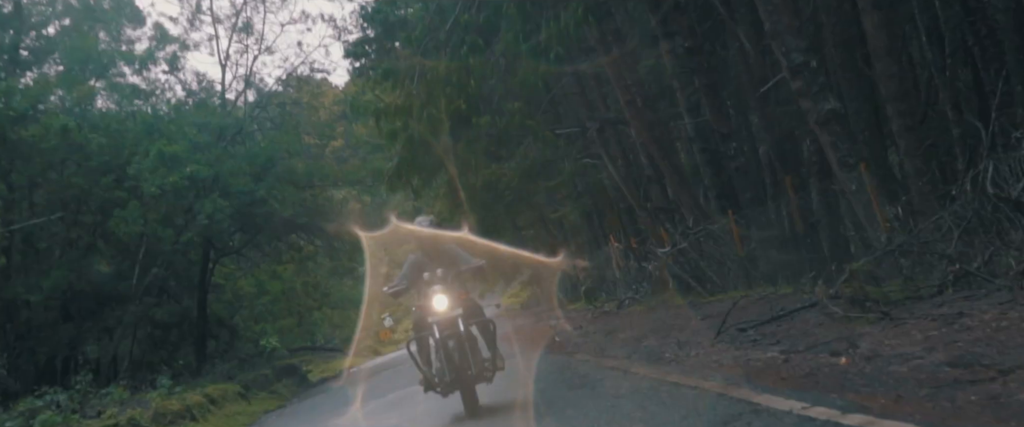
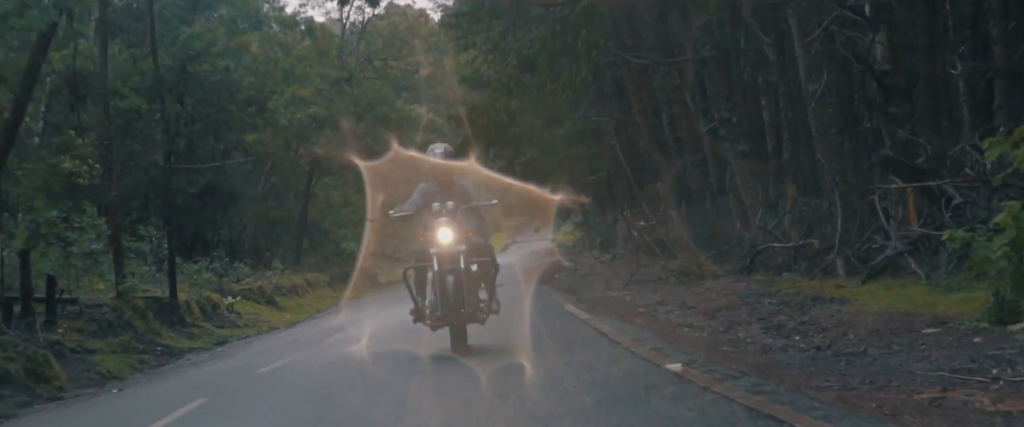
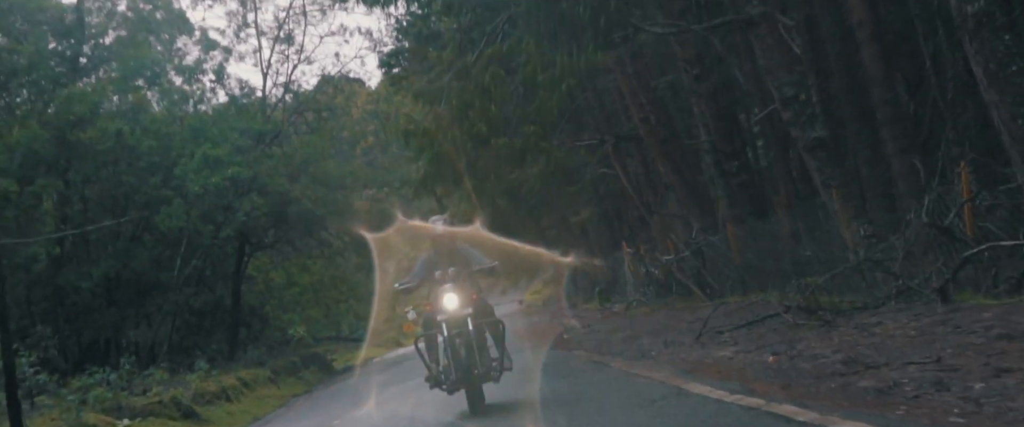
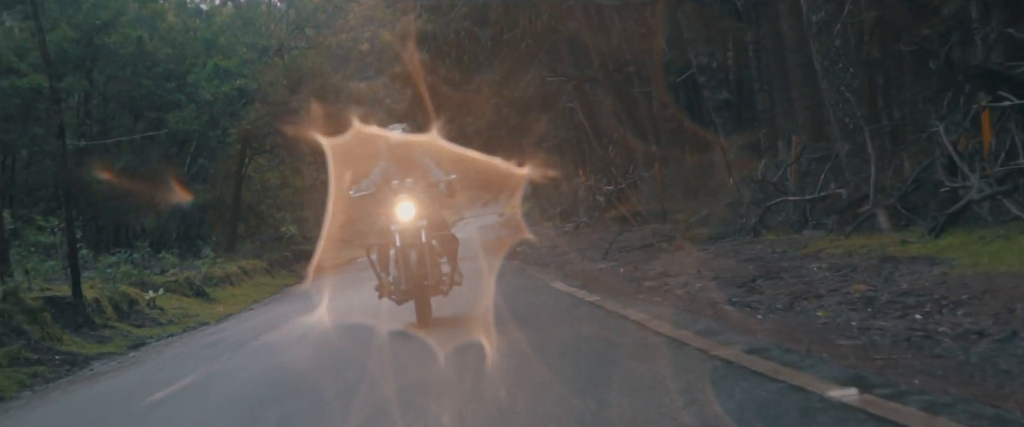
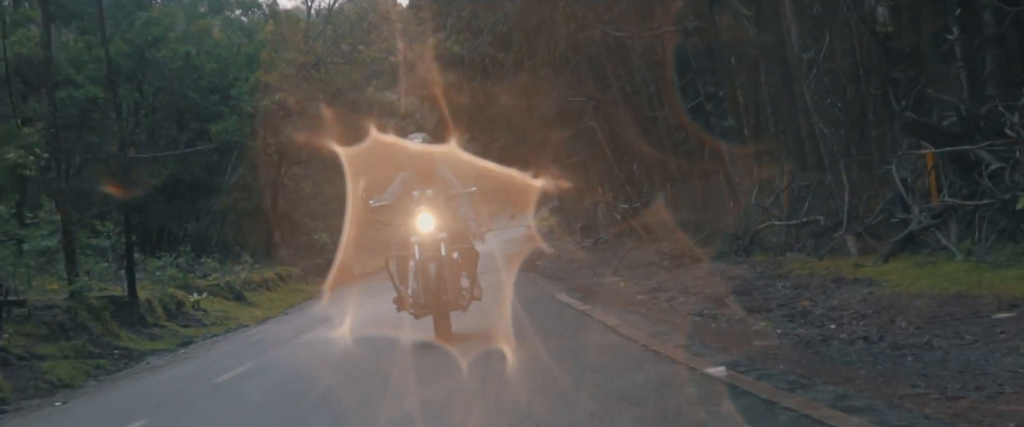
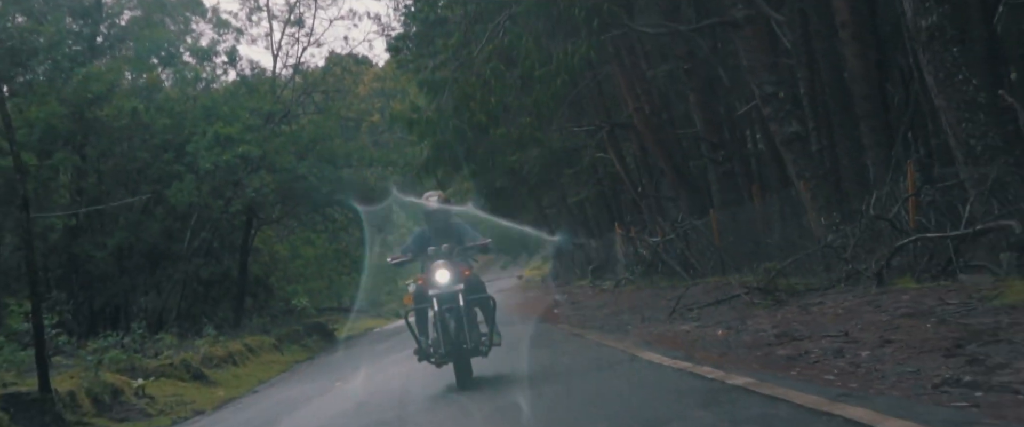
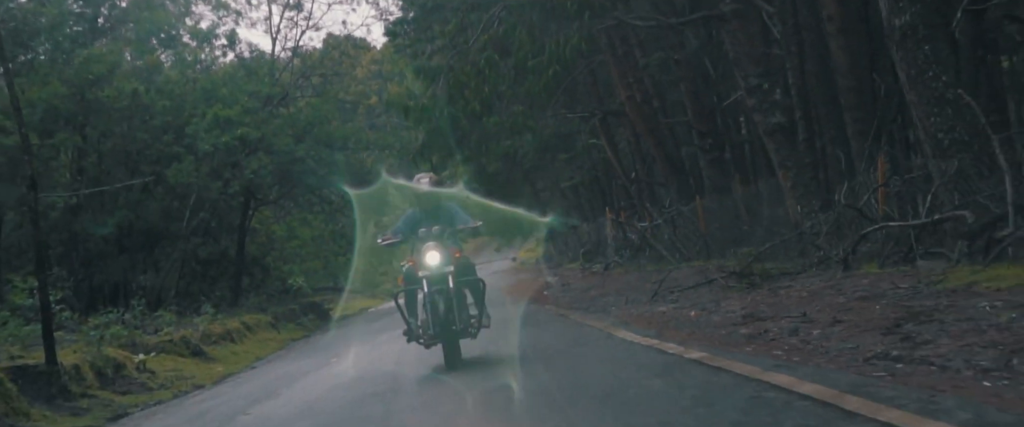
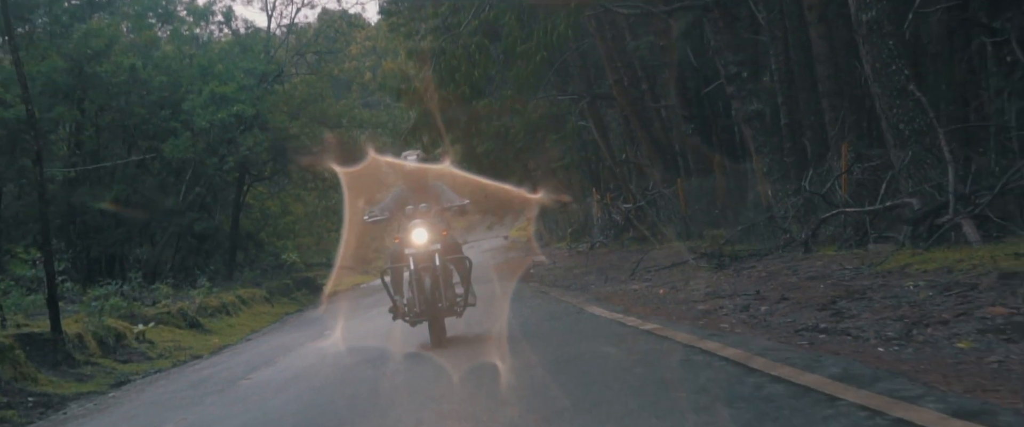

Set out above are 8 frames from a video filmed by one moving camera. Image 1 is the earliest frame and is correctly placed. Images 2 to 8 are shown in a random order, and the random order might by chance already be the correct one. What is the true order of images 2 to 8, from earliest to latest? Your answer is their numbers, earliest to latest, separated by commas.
3, 6, 7, 8, 4, 5, 2
